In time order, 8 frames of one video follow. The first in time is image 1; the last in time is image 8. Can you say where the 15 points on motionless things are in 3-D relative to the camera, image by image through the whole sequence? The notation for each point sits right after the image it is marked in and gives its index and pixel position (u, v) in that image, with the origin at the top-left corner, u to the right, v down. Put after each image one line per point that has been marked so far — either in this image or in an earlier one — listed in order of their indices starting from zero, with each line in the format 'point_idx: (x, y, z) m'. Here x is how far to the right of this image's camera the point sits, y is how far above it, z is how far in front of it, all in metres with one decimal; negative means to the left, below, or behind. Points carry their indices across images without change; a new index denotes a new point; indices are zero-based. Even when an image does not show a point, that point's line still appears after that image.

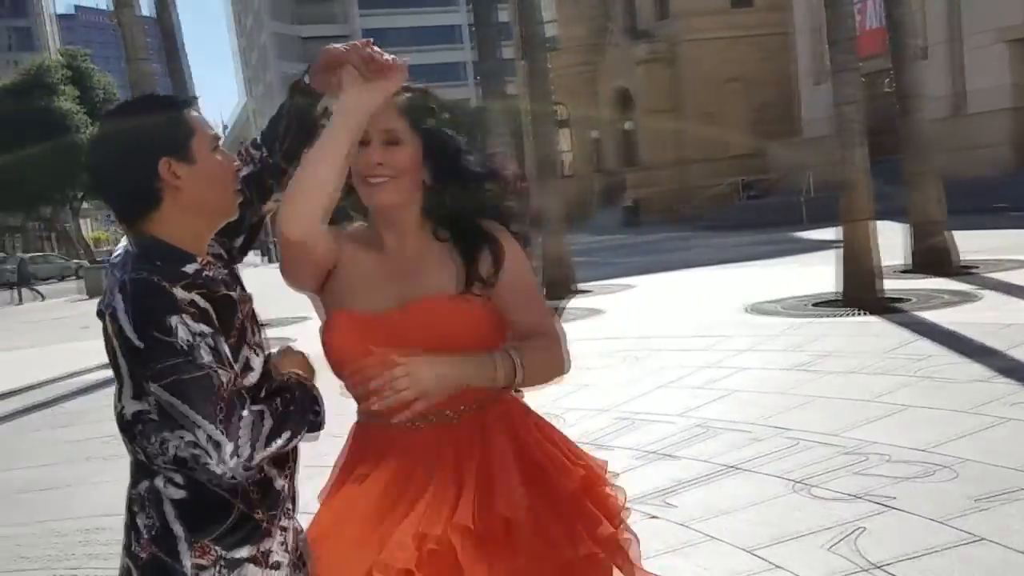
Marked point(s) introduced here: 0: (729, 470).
0: (+1.3, -1.1, +5.5) m
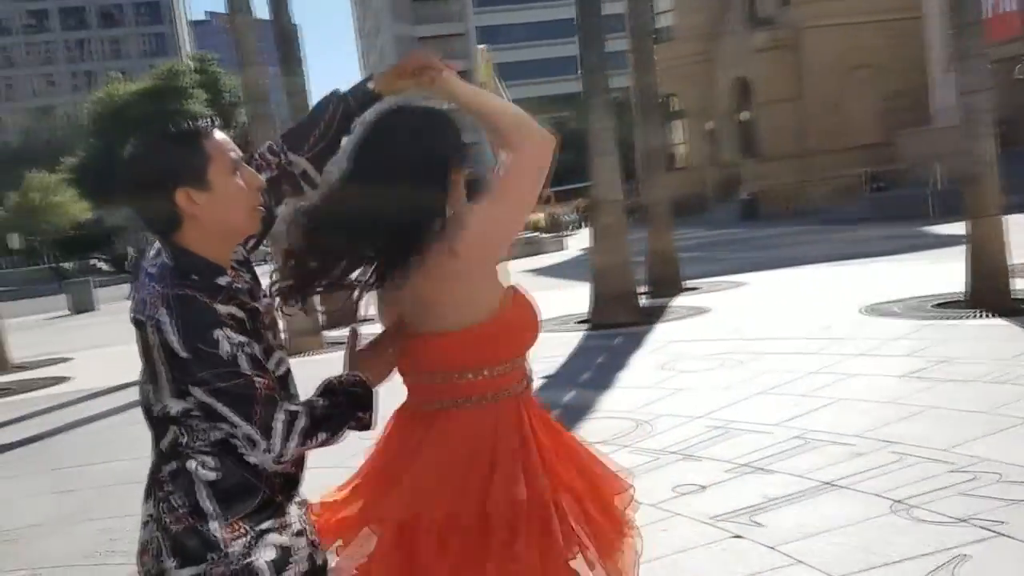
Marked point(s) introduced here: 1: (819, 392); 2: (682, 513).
0: (+1.7, -1.1, +5.2) m
1: (+2.5, -0.8, +7.3) m
2: (+0.9, -1.2, +4.9) m
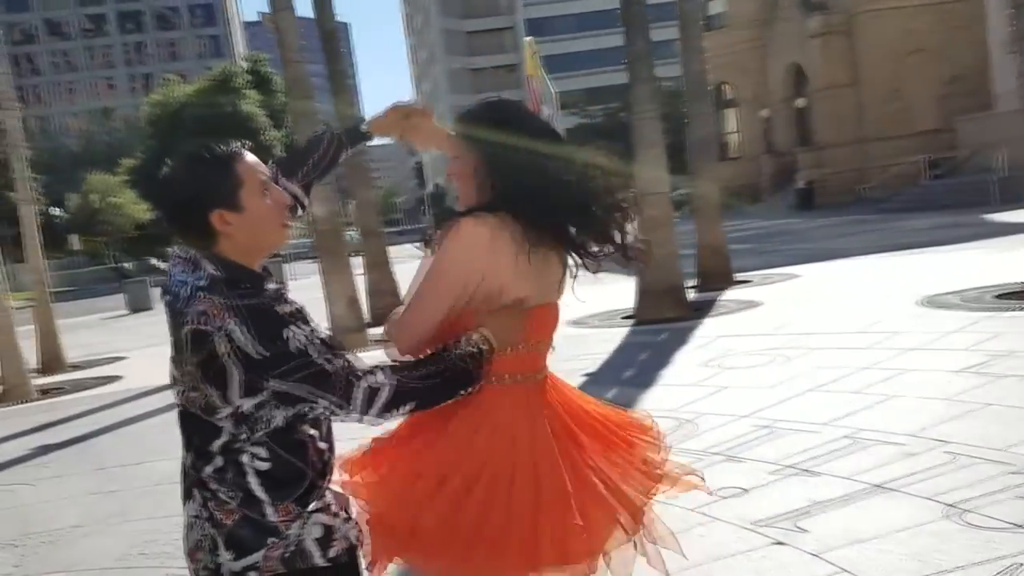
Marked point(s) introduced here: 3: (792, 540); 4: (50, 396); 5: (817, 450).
0: (+1.9, -1.1, +4.9) m
1: (+2.8, -0.8, +7.1) m
2: (+1.1, -1.2, +4.7) m
3: (+1.3, -1.2, +4.4) m
4: (-6.1, -1.4, +12.1) m
5: (+1.9, -1.0, +5.7) m
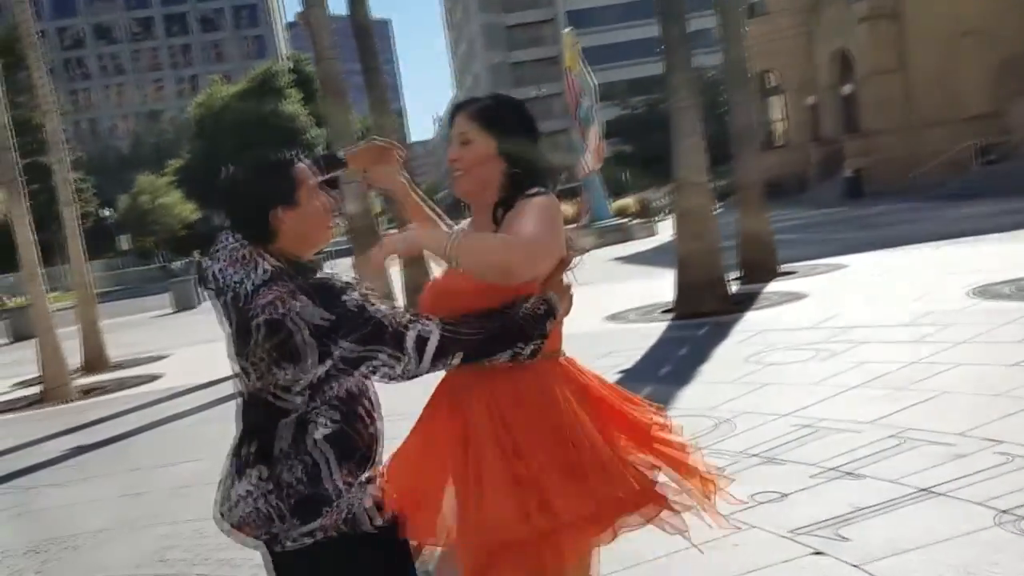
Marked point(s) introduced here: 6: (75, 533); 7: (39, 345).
0: (+2.1, -1.0, +4.7) m
1: (+3.0, -0.7, +6.8) m
2: (+1.2, -1.2, +4.5) m
3: (+1.4, -1.2, +4.1) m
4: (-5.6, -1.4, +12.2) m
5: (+2.1, -1.0, +5.4) m
6: (-2.7, -1.5, +5.7) m
7: (-6.2, -0.7, +12.1) m
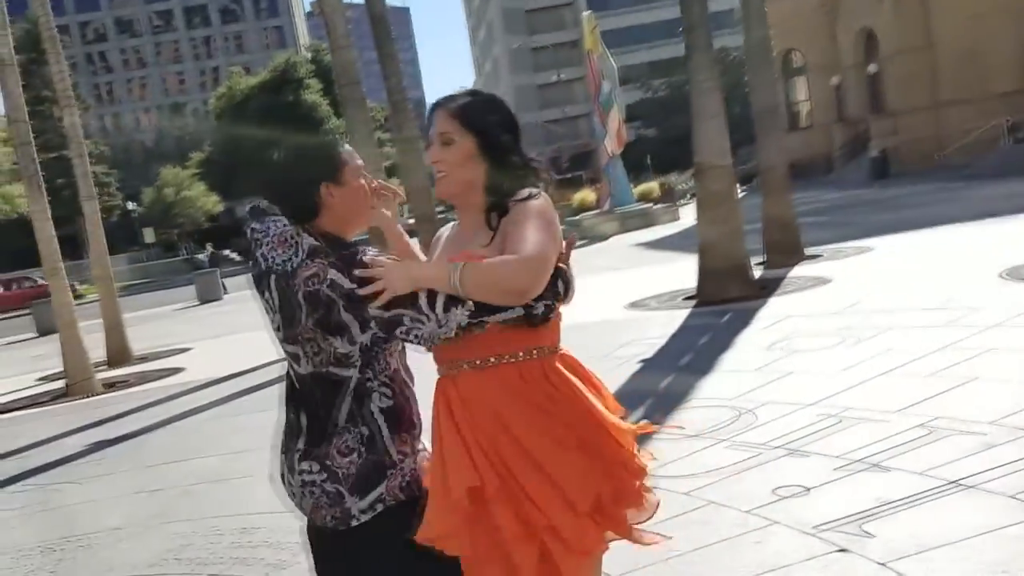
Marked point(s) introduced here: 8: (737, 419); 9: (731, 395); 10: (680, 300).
0: (+2.1, -1.0, +4.5) m
1: (+3.1, -0.6, +6.6) m
2: (+1.3, -1.1, +4.3) m
3: (+1.5, -1.1, +4.0) m
4: (-5.3, -1.4, +12.2) m
5: (+2.1, -0.9, +5.3) m
6: (-2.6, -1.5, +5.6) m
7: (-5.9, -0.7, +12.1) m
8: (+1.5, -0.9, +6.2) m
9: (+1.6, -0.8, +6.8) m
10: (+2.2, -0.2, +12.1) m
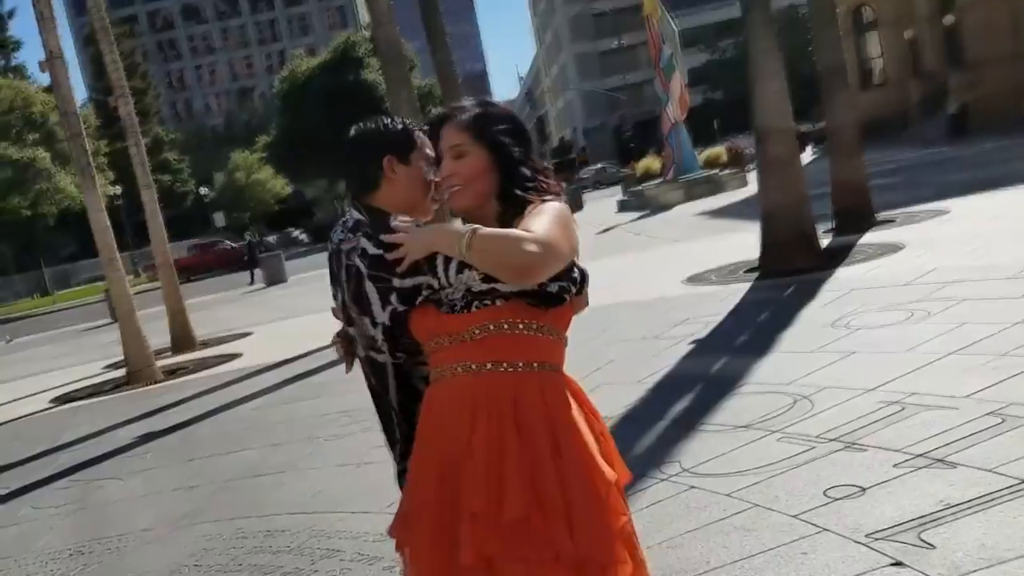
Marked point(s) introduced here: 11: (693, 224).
0: (+2.2, -0.9, +4.0) m
1: (+3.4, -0.4, +6.0) m
2: (+1.4, -1.0, +3.9) m
3: (+1.6, -1.0, +3.6) m
4: (-4.5, -1.2, +12.3) m
5: (+2.3, -0.8, +4.8) m
6: (-2.4, -1.5, +5.5) m
7: (-5.2, -0.5, +12.3) m
8: (+1.7, -0.7, +5.7) m
9: (+1.9, -0.6, +6.4) m
10: (+2.9, +0.2, +11.5) m
11: (+3.7, +1.3, +19.1) m
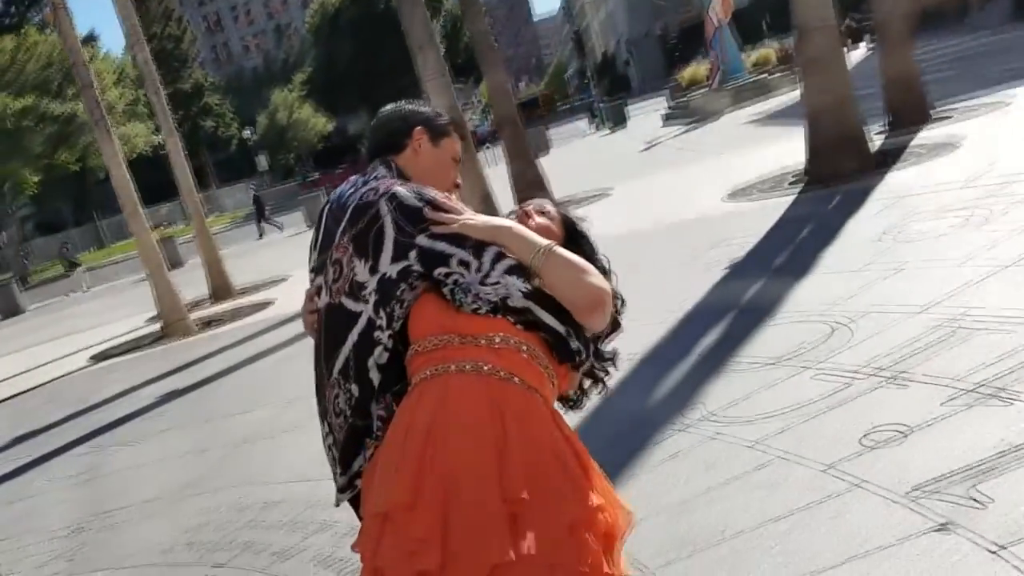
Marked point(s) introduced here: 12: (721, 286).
0: (+2.2, -0.5, +3.5) m
1: (+3.4, +0.2, +5.3) m
2: (+1.3, -0.7, +3.5) m
3: (+1.5, -0.8, +3.1) m
4: (-4.0, -0.5, +12.2) m
5: (+2.3, -0.3, +4.2) m
6: (-2.3, -1.3, +5.3) m
7: (-4.7, +0.1, +12.1) m
8: (+1.8, -0.3, +5.2) m
9: (+2.0, -0.1, +5.8) m
10: (+3.2, +1.2, +10.8) m
11: (+4.5, +3.1, +18.1) m
12: (+1.6, 0.0, +6.9) m
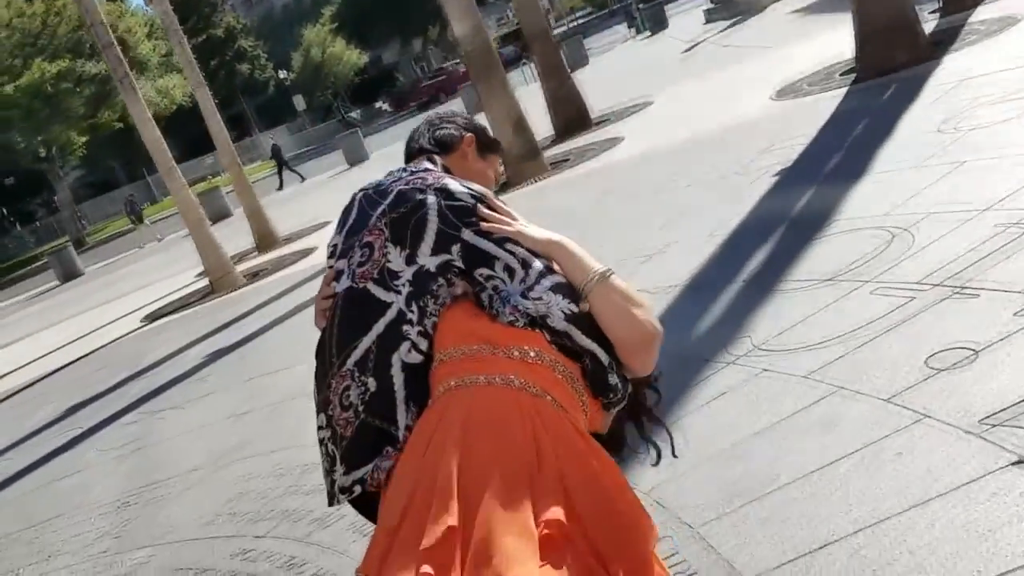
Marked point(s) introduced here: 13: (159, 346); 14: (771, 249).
0: (+2.3, -0.1, +3.1) m
1: (+3.5, +0.8, +4.8) m
2: (+1.4, -0.4, +3.1) m
3: (+1.6, -0.5, +2.8) m
4: (-3.4, +0.1, +12.2) m
5: (+2.4, +0.1, +3.8) m
6: (-2.0, -1.1, +5.3) m
7: (-4.2, +0.6, +12.1) m
8: (+2.0, +0.2, +4.8) m
9: (+2.2, +0.5, +5.4) m
10: (+3.6, +2.3, +10.2) m
11: (+5.1, +4.9, +17.2) m
12: (+1.8, +0.7, +6.5) m
13: (-3.7, -0.6, +9.6) m
14: (+1.5, +0.2, +5.4) m
